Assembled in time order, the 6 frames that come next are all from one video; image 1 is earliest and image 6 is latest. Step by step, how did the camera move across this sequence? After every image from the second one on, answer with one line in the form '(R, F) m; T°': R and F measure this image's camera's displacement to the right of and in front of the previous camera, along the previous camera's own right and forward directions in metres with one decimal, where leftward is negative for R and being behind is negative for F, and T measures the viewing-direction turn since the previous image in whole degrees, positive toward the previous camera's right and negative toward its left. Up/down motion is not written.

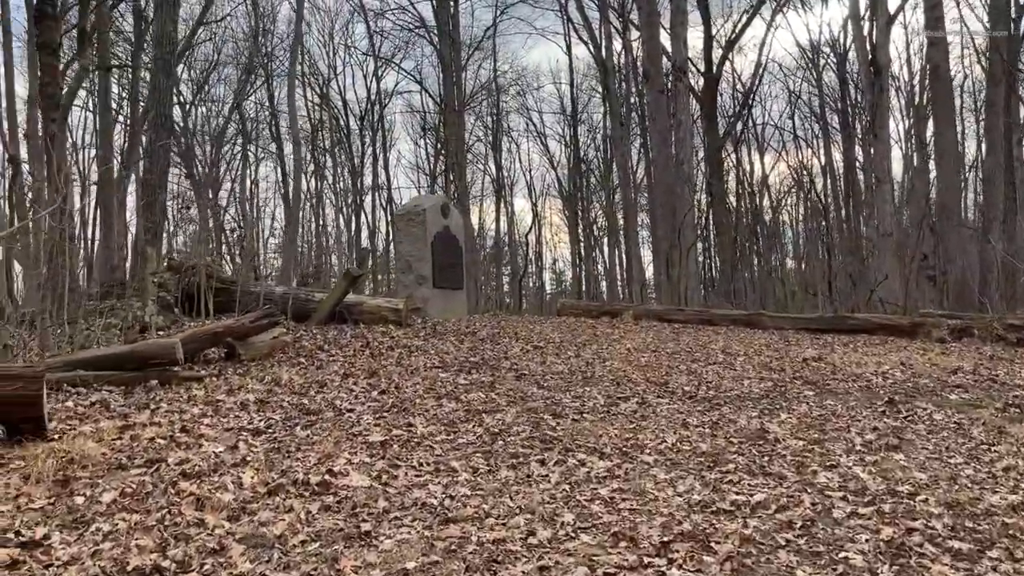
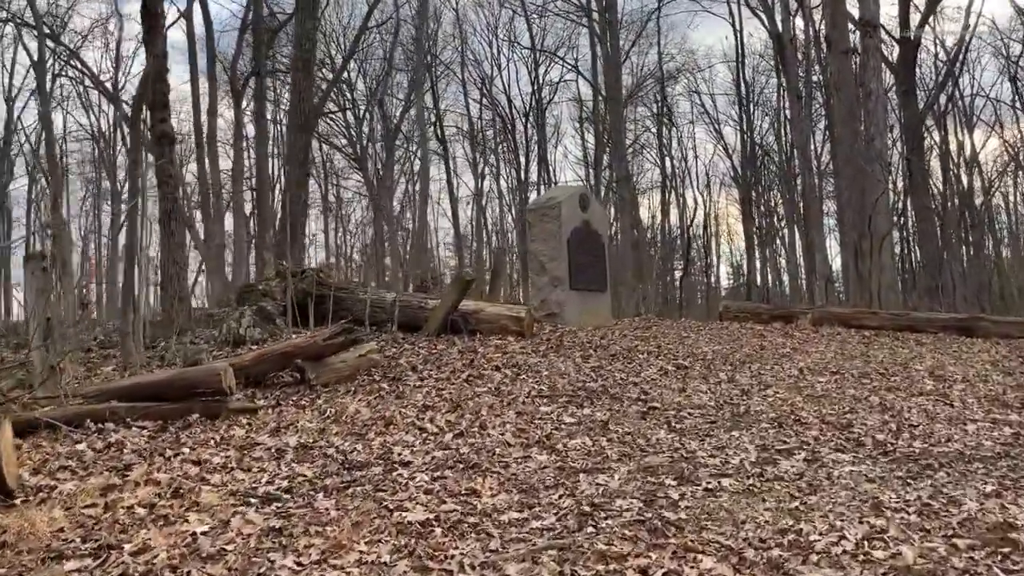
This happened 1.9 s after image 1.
(+0.4, +1.7) m; -13°
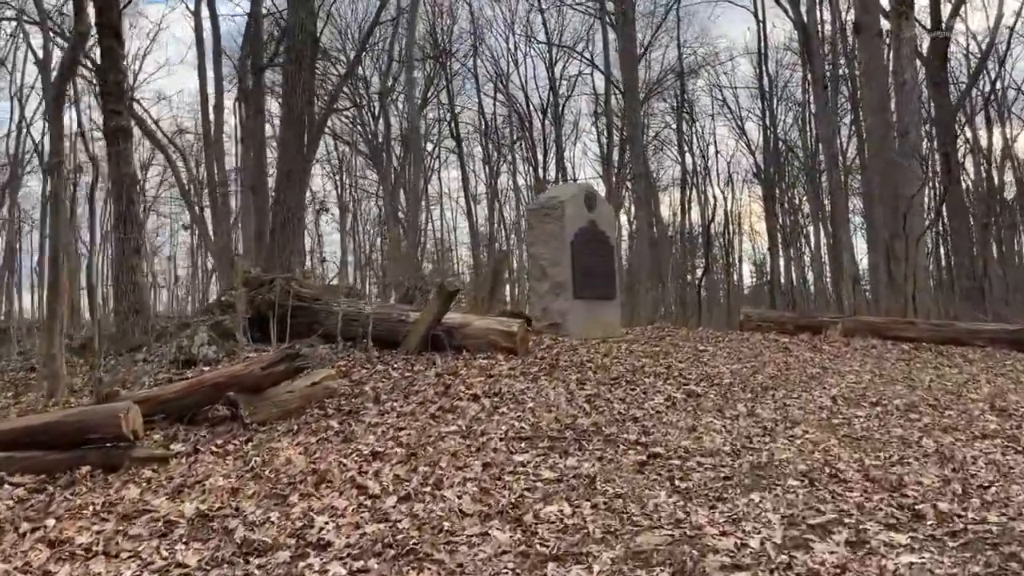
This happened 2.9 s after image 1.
(+0.3, +1.1) m; -2°
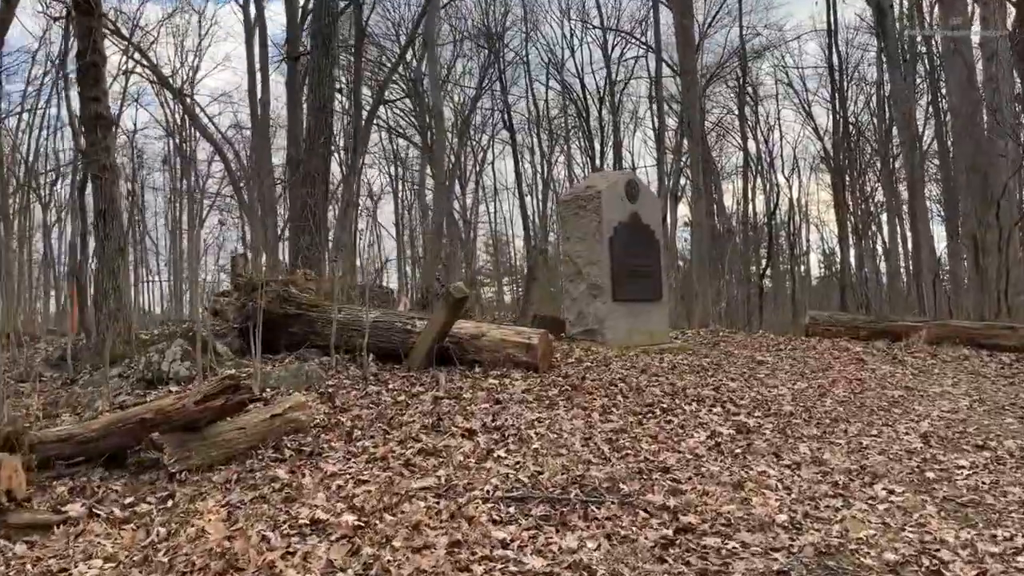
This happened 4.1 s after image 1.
(+0.4, +1.2) m; -4°
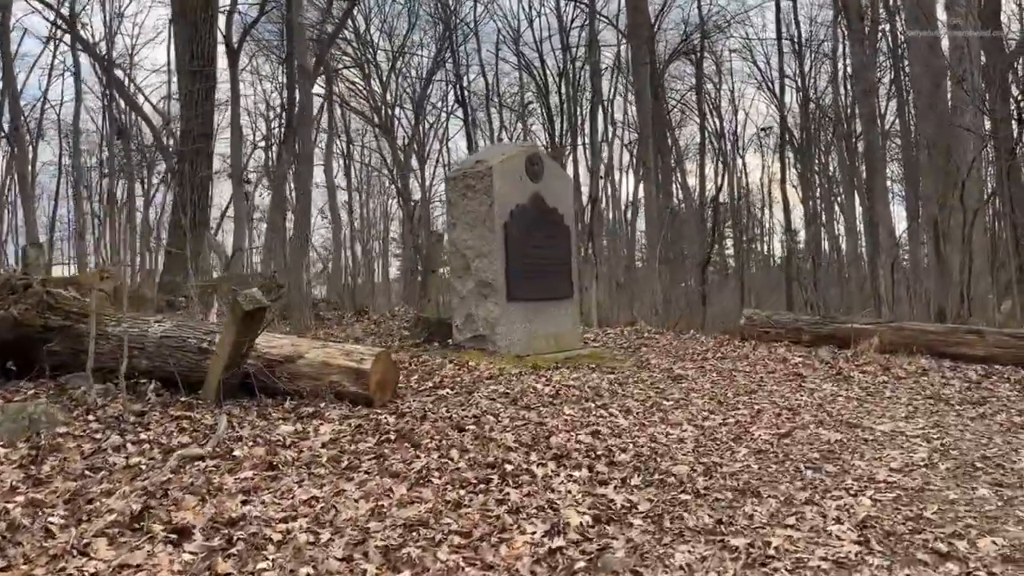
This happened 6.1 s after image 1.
(+1.0, +1.8) m; +2°
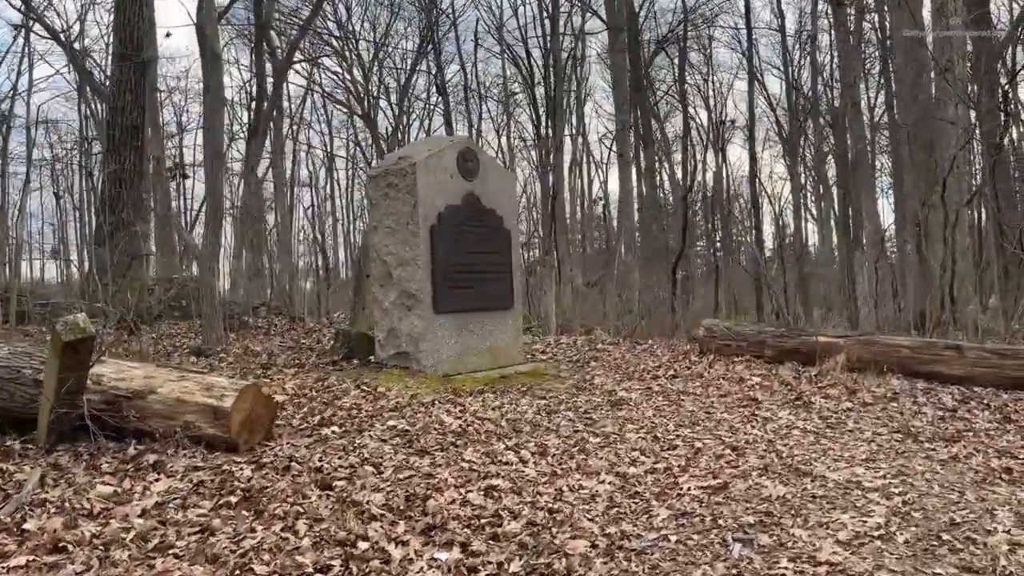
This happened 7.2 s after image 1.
(+0.6, +0.9) m; +1°
